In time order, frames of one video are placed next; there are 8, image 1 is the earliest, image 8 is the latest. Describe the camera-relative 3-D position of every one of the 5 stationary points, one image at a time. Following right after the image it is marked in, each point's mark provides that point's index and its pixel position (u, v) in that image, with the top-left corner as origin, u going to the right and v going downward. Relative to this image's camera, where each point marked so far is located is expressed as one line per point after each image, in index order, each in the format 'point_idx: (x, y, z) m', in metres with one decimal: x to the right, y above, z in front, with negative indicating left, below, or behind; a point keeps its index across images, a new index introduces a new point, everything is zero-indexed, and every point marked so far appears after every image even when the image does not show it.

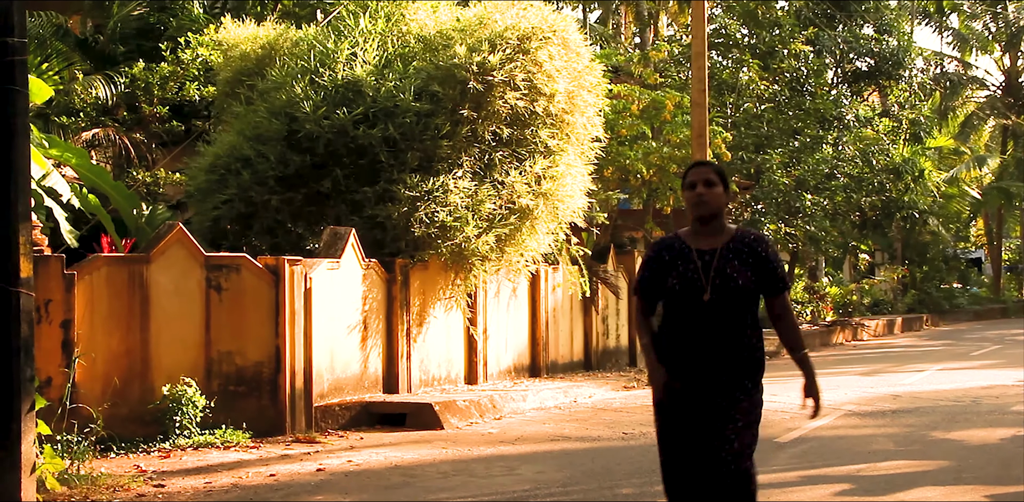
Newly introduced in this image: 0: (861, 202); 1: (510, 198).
0: (+5.5, +0.8, +19.9) m
1: (0.0, +0.5, +10.7) m
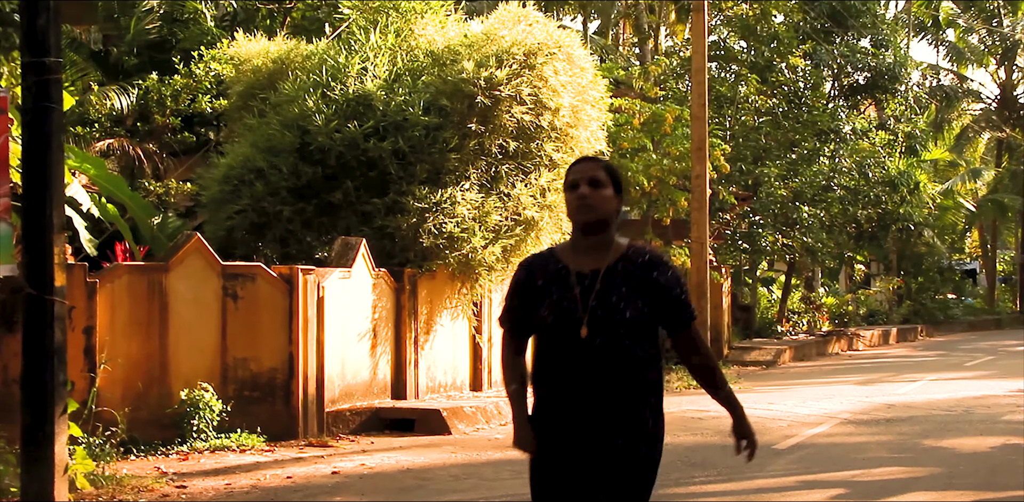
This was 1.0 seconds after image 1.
0: (+5.5, +0.6, +20.2) m
1: (0.0, +0.4, +11.0) m
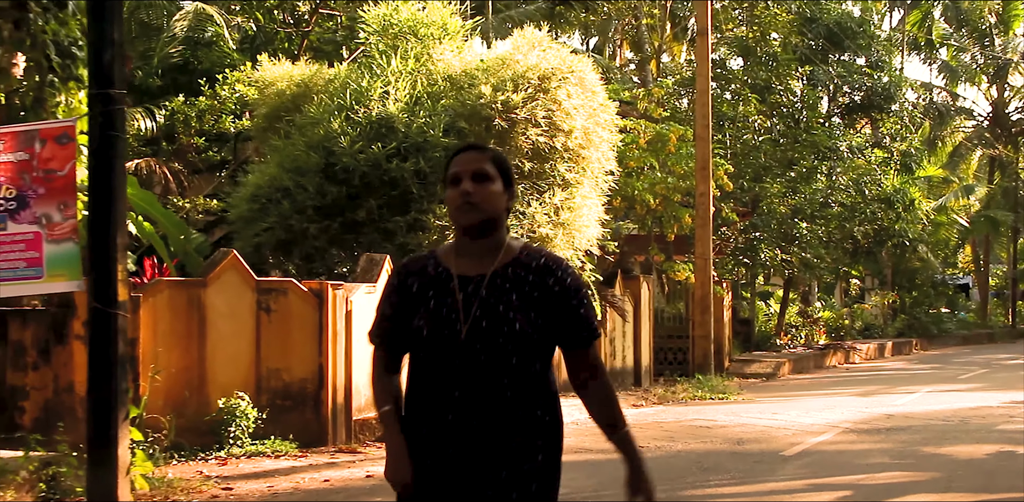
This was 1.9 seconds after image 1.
0: (+5.6, +0.3, +20.7) m
1: (+0.2, +0.2, +11.5) m
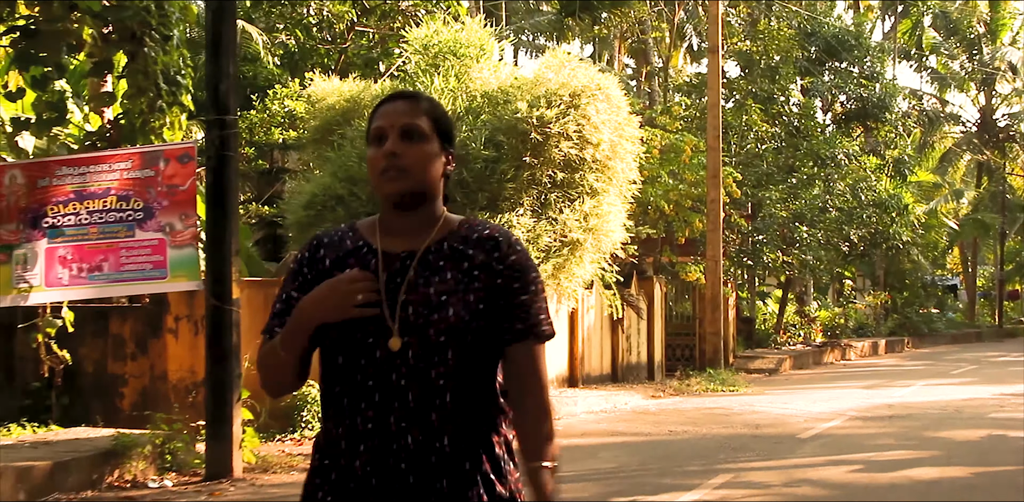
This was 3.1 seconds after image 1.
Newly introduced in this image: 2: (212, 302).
0: (+5.9, +0.3, +21.8) m
1: (+0.5, +0.2, +12.5) m
2: (-1.8, -0.3, +7.6) m
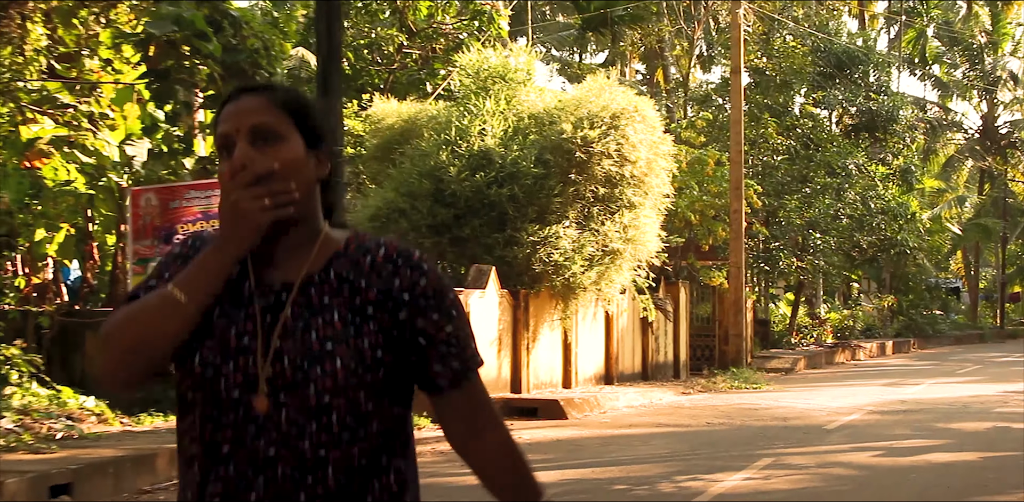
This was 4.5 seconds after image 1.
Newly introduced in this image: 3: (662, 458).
0: (+6.4, +0.2, +22.9) m
1: (+1.0, +0.1, +13.7) m
2: (-1.3, -0.4, +8.7) m
3: (+1.1, -1.5, +9.1) m
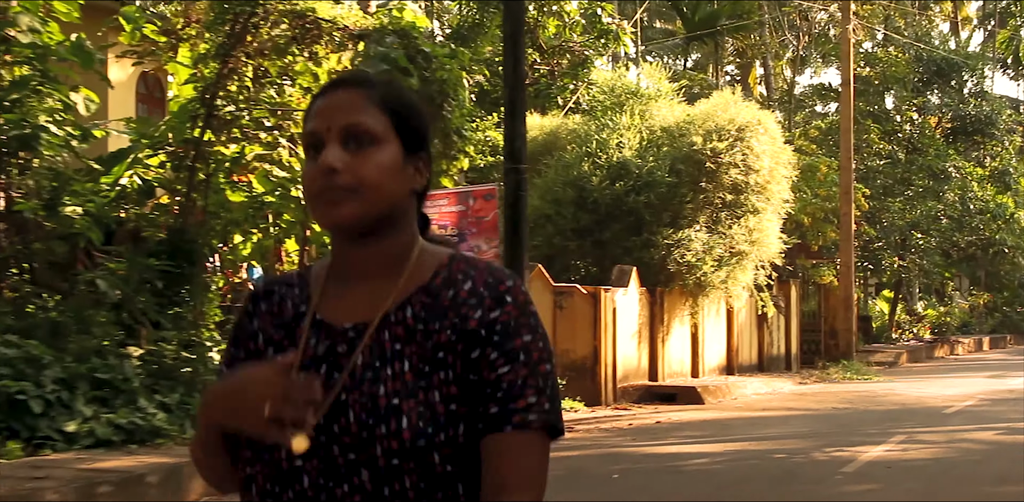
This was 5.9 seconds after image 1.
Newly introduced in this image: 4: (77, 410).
0: (+8.5, +0.2, +23.9) m
1: (+2.6, +0.1, +15.0) m
2: (0.0, -0.4, +10.2) m
3: (+2.4, -1.5, +10.4) m
4: (-2.7, -1.0, +7.8) m
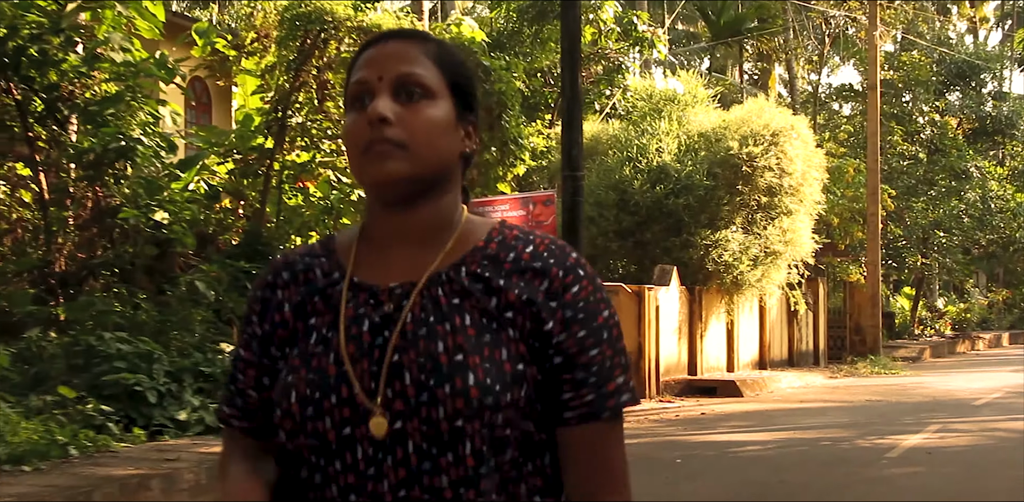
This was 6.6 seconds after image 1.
0: (+9.1, +0.3, +24.5) m
1: (+3.2, +0.1, +15.6) m
2: (+0.5, -0.4, +10.9) m
3: (+3.0, -1.5, +11.1) m
4: (-2.2, -1.0, +8.5) m
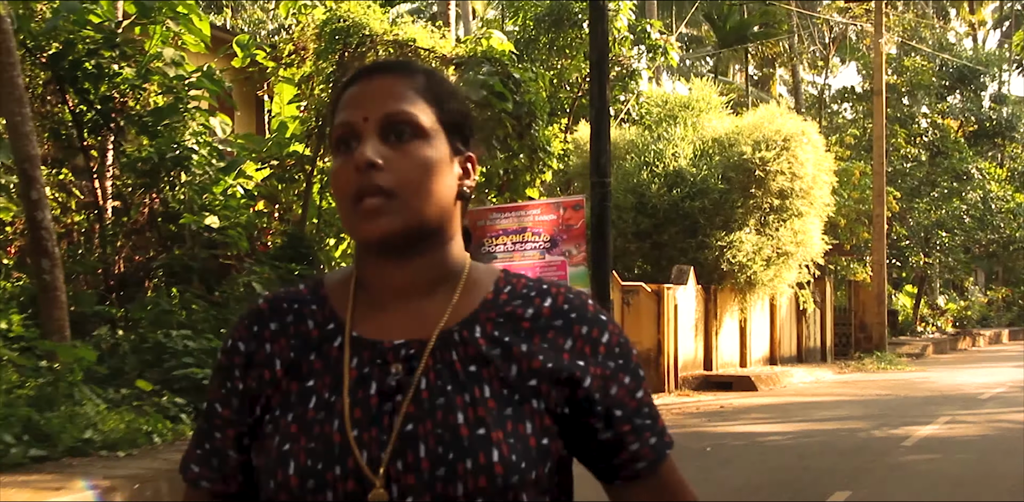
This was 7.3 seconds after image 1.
0: (+9.4, +0.3, +25.1) m
1: (+3.4, +0.1, +16.3) m
2: (+0.8, -0.5, +11.5) m
3: (+3.2, -1.5, +11.7) m
4: (-1.9, -1.0, +9.1) m
